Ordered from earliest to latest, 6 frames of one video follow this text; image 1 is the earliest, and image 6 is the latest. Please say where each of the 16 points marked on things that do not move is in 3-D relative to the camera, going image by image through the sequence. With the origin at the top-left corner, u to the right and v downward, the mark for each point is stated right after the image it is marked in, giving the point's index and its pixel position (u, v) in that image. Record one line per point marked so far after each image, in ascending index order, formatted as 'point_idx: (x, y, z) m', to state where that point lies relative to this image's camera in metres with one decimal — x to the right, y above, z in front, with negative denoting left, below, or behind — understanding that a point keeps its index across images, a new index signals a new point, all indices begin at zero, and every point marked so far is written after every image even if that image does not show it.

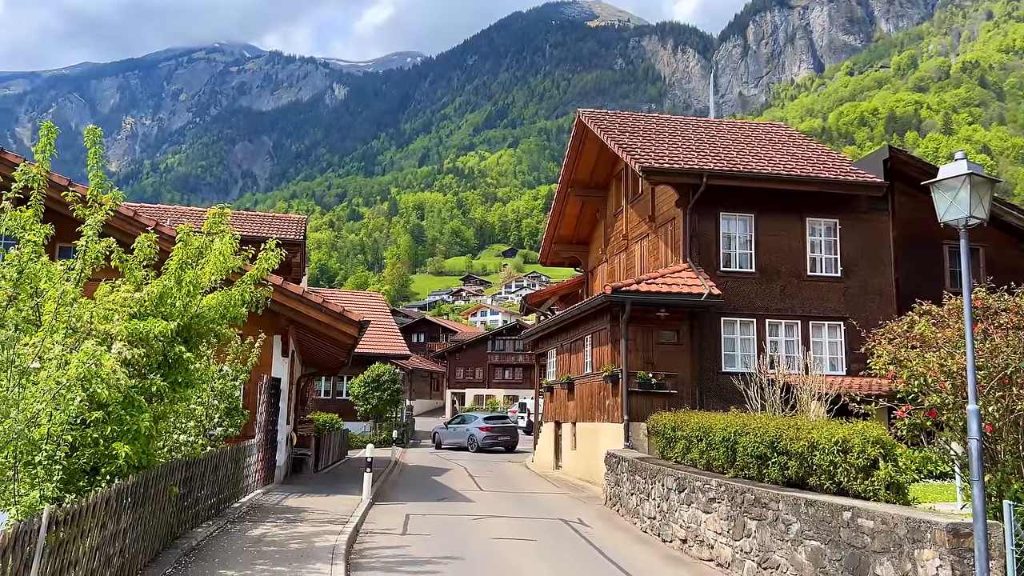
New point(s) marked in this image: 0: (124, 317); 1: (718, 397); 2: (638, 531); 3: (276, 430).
0: (-3.9, -0.3, +8.0) m
1: (+5.0, -2.6, +19.4) m
2: (+2.0, -3.9, +12.8) m
3: (-4.8, -2.9, +16.3) m
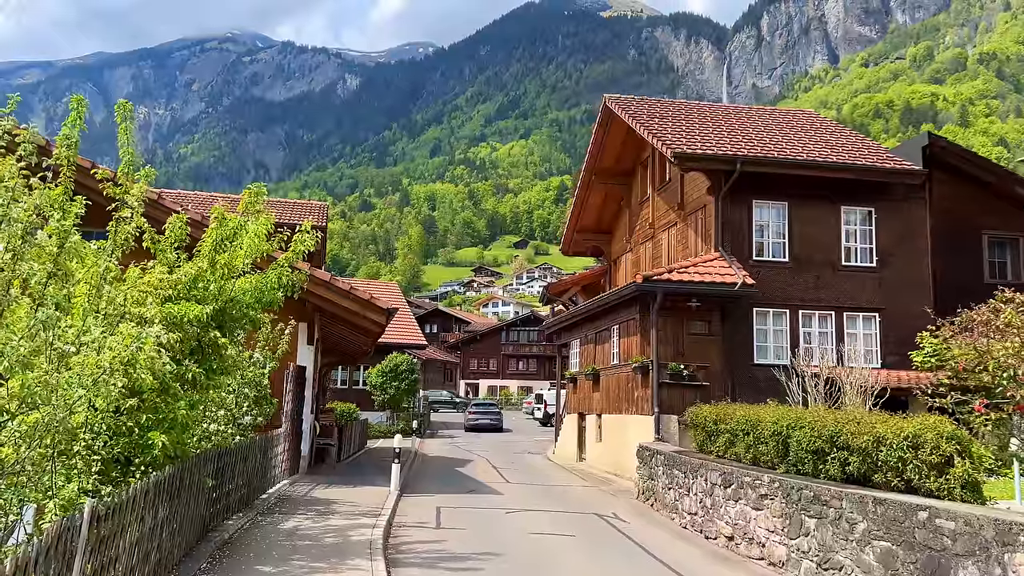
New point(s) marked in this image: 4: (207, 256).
0: (-3.4, -0.1, +7.6) m
1: (+5.6, -2.4, +18.9) m
2: (+2.6, -3.7, +12.4) m
3: (-4.2, -2.6, +15.9) m
4: (-3.2, +0.3, +8.4) m
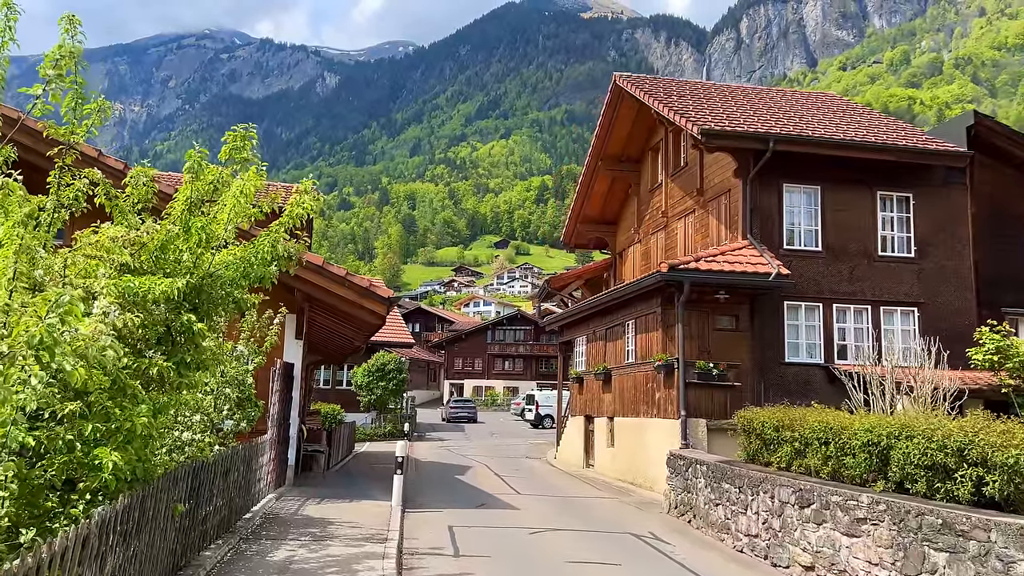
0: (-2.9, +0.1, +5.8) m
1: (+5.8, -2.2, +17.2) m
2: (+2.9, -3.5, +10.6) m
3: (-3.9, -2.4, +14.1) m
4: (-2.7, +0.6, +6.5) m
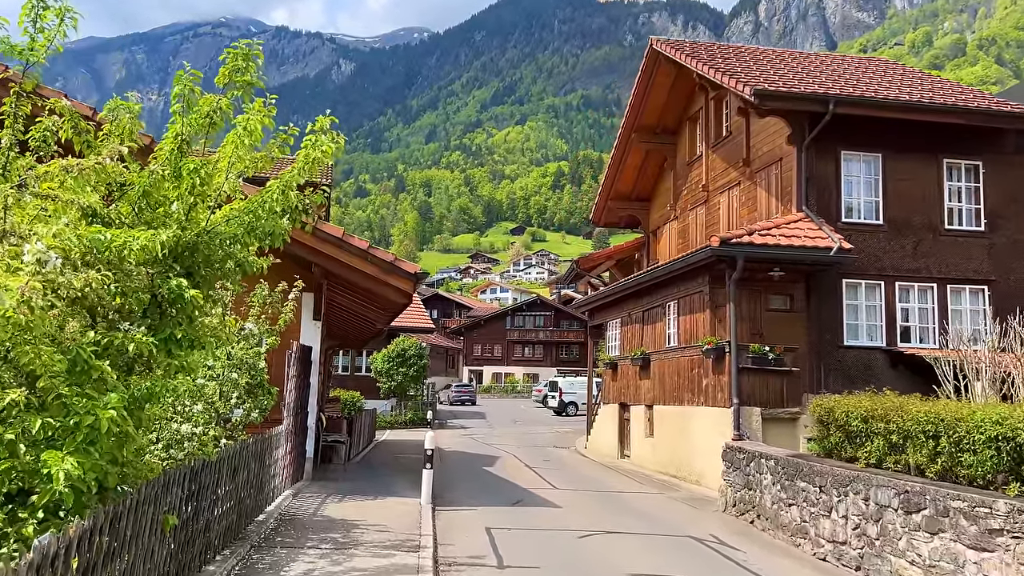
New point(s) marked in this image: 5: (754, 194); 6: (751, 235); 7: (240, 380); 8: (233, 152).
0: (-2.4, +0.4, +4.5) m
1: (+6.5, -1.7, +15.8) m
2: (+3.5, -3.1, +9.3) m
3: (-3.3, -2.0, +12.8) m
4: (-2.2, +0.8, +5.2) m
5: (+5.5, +2.1, +18.3) m
6: (+4.5, +1.0, +15.1) m
7: (-2.7, -0.9, +8.1) m
8: (-2.0, +1.0, +5.7) m
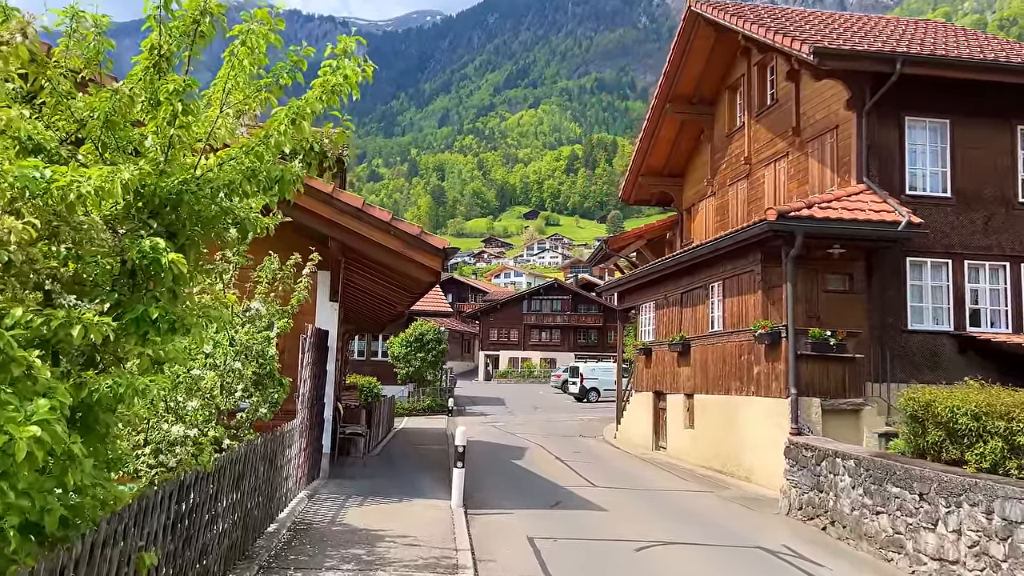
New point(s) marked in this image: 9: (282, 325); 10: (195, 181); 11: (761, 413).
0: (-2.0, +0.5, +3.2) m
1: (+7.1, -1.4, +14.4) m
2: (+4.0, -2.9, +8.0) m
3: (-2.7, -1.7, +11.6) m
4: (-1.8, +1.0, +3.9) m
5: (+6.1, +2.6, +16.8) m
6: (+5.1, +1.4, +13.7) m
7: (-2.3, -0.7, +6.8) m
8: (-1.5, +1.1, +4.4) m
9: (-2.1, -0.3, +7.4) m
10: (-1.6, +0.5, +3.9) m
11: (+4.4, -2.2, +14.4) m
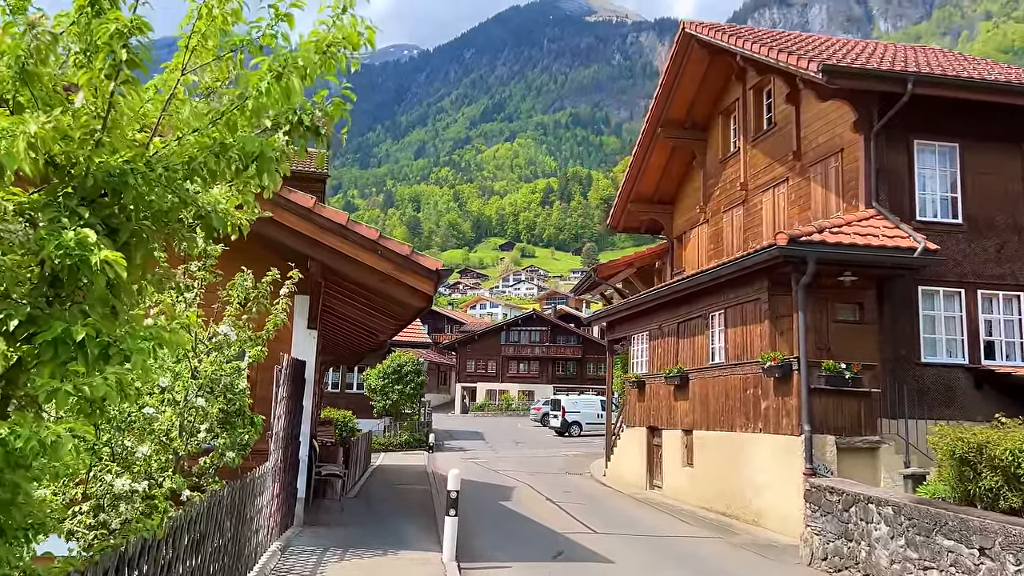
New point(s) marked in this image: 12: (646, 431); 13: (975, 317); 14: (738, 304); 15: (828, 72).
0: (-1.8, +0.5, +2.2) m
1: (+6.9, -1.9, +13.6) m
2: (+4.0, -3.1, +7.0) m
3: (-2.8, -2.0, +10.5) m
4: (-1.6, +1.0, +2.9) m
5: (+5.9, +2.0, +16.1) m
6: (+5.0, +0.9, +12.9) m
7: (-2.2, -0.9, +5.7) m
8: (-1.4, +1.1, +3.4) m
9: (-2.0, -0.5, +6.4) m
10: (-1.4, +0.5, +3.0) m
11: (+4.3, -2.7, +13.4) m
12: (+3.2, -3.4, +19.2) m
13: (+8.2, -0.5, +14.2) m
14: (+4.2, -0.3, +14.9) m
15: (+5.3, +3.6, +13.5) m
